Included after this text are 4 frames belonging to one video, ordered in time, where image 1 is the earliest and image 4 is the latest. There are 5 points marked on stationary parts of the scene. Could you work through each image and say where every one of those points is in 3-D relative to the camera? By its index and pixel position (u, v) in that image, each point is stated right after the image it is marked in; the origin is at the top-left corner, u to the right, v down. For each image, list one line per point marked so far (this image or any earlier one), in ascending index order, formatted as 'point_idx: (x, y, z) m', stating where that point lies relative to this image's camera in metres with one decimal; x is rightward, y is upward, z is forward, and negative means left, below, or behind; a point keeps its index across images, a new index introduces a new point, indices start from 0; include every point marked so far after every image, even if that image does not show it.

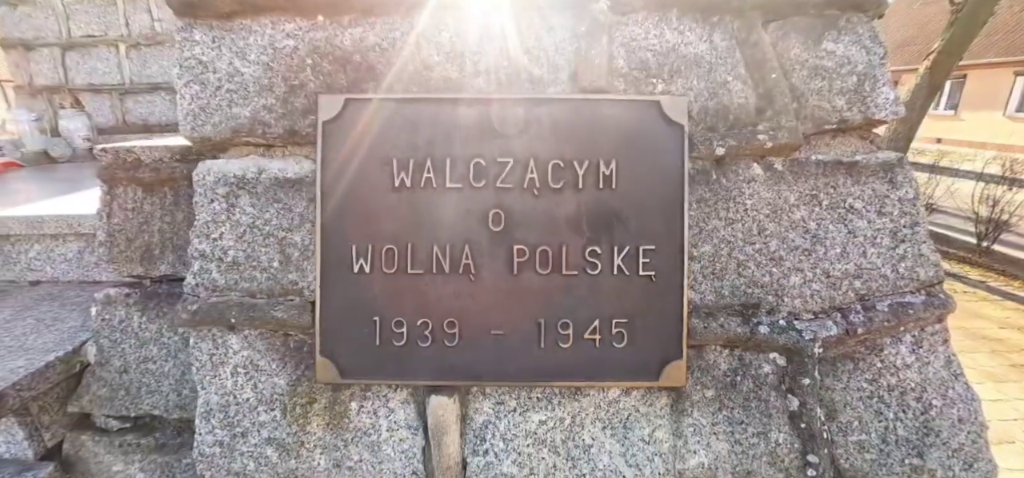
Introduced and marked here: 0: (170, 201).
0: (-0.6, +0.1, +0.7) m
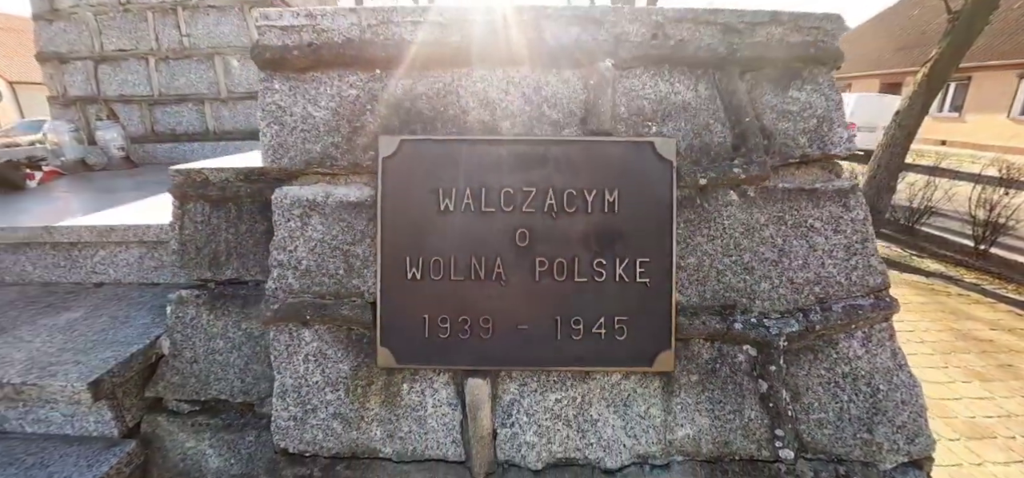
0: (-0.6, +0.1, +0.8) m
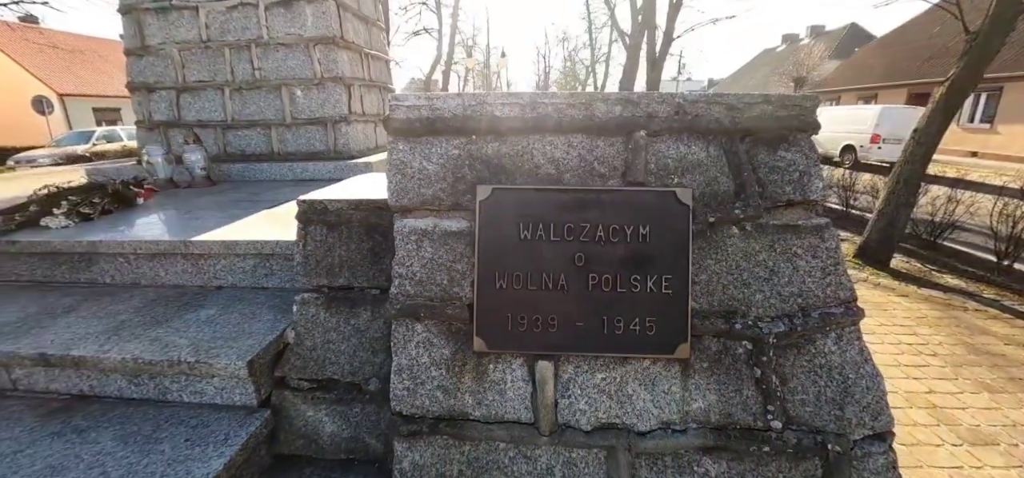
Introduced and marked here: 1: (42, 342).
0: (-0.5, 0.0, +1.0) m
1: (-1.4, -0.3, +1.1) m
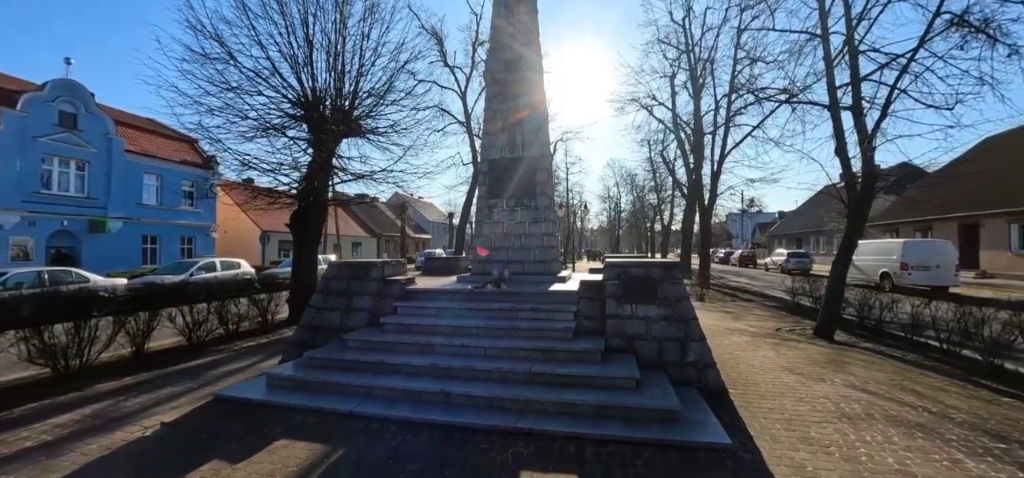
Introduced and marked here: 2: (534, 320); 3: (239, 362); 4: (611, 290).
0: (+1.2, -0.7, +5.2) m
1: (+0.2, -1.0, +5.3) m
2: (+0.3, -1.2, +5.2) m
3: (-4.9, -2.2, +6.4) m
4: (+1.4, -0.7, +5.0) m
